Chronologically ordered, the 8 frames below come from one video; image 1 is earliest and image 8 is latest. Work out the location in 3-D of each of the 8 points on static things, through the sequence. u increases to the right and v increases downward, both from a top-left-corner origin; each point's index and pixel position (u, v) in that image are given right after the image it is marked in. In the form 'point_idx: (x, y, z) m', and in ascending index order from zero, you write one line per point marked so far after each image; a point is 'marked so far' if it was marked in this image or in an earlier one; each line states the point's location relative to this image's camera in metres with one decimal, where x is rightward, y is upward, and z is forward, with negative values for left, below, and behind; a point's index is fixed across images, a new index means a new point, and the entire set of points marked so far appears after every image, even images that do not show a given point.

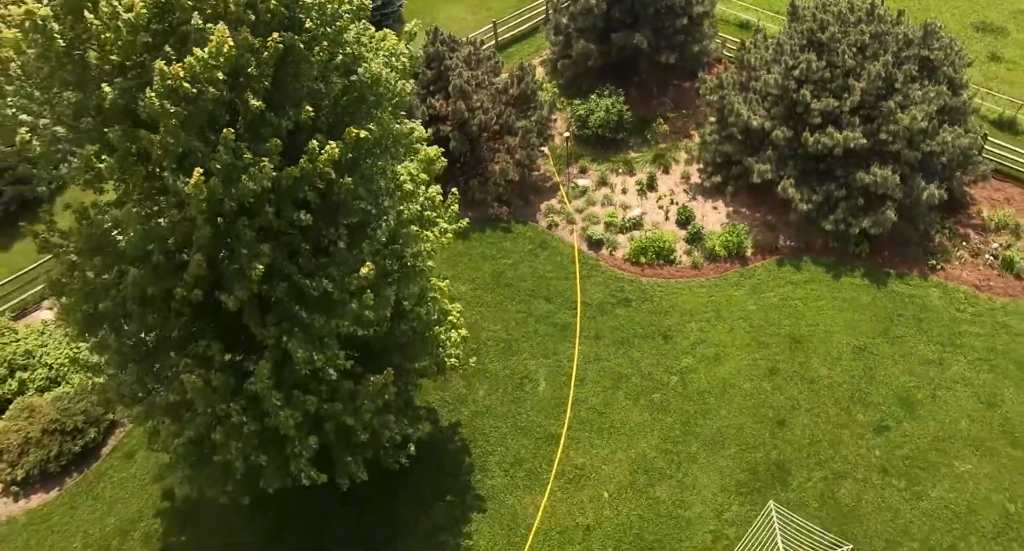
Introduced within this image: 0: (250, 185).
0: (-3.4, +1.3, +9.8) m
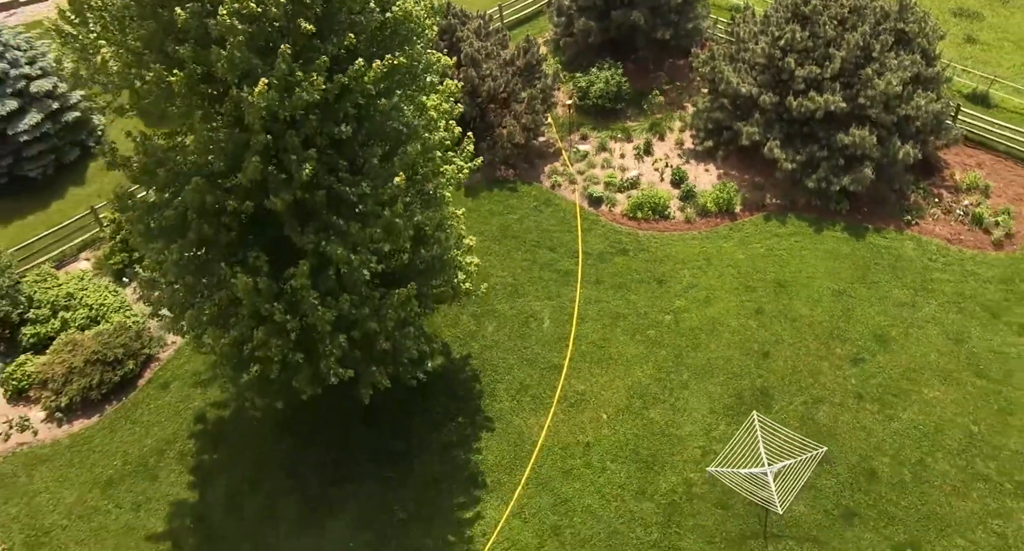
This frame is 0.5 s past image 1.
0: (-3.2, +2.8, +11.3) m
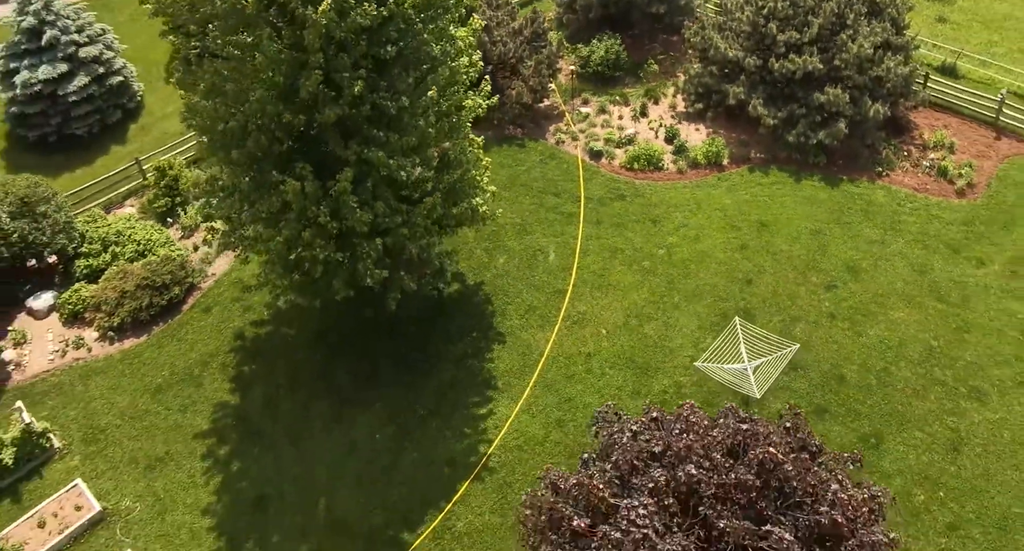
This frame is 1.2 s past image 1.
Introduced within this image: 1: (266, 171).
0: (-2.9, +4.7, +13.4) m
1: (-5.1, +2.2, +15.2) m
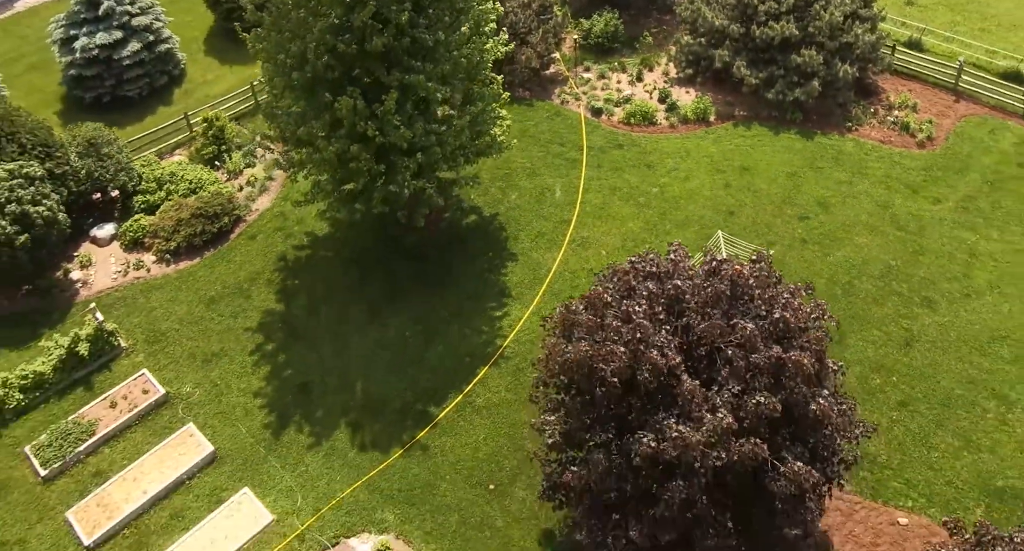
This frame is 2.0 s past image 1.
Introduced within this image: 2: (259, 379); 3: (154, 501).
0: (-2.5, +7.0, +16.2) m
1: (-4.7, +4.4, +17.9) m
2: (-6.7, -2.7, +19.5) m
3: (-8.4, -5.3, +17.3) m
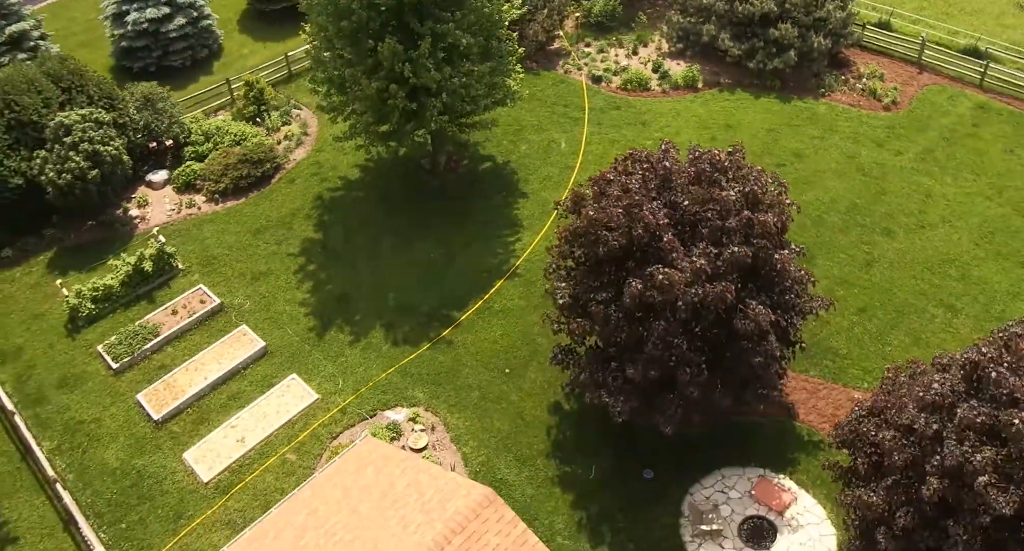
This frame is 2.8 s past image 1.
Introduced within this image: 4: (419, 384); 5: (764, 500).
0: (-2.1, +9.3, +19.2) m
1: (-4.3, +6.7, +20.9) m
2: (-6.3, -0.5, +22.3) m
3: (-8.1, -3.0, +20.0) m
4: (-2.4, -2.9, +19.3) m
5: (+5.7, -5.1, +16.6) m
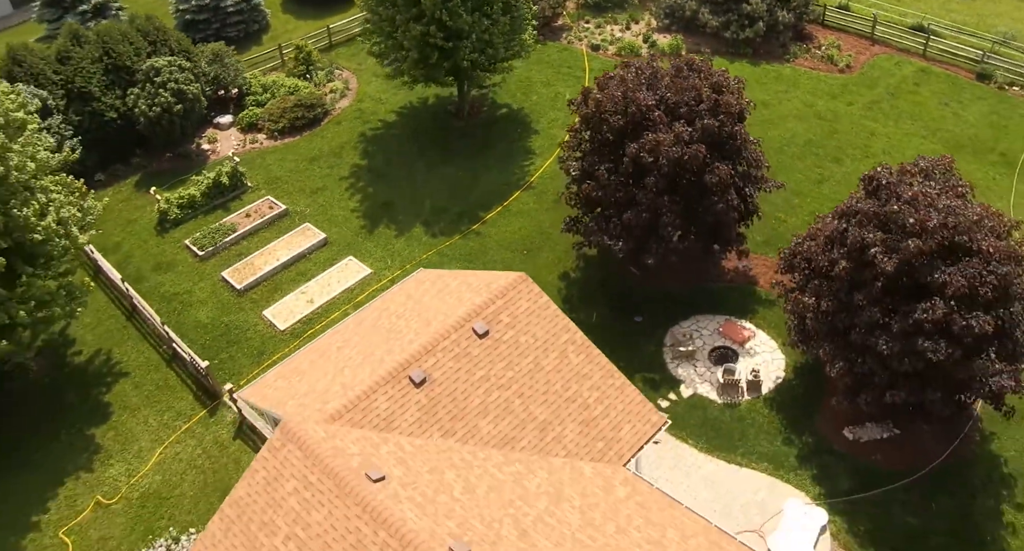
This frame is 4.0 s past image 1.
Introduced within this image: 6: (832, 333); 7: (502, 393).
0: (-1.5, +12.6, +24.3) m
1: (-3.7, +9.9, +25.8) m
2: (-5.8, +2.7, +26.8) m
3: (-7.6, +0.3, +24.4) m
4: (-1.9, +0.4, +23.8) m
5: (+6.2, -1.7, +21.0) m
6: (+7.6, -1.3, +17.5) m
7: (-0.1, -2.4, +15.8) m
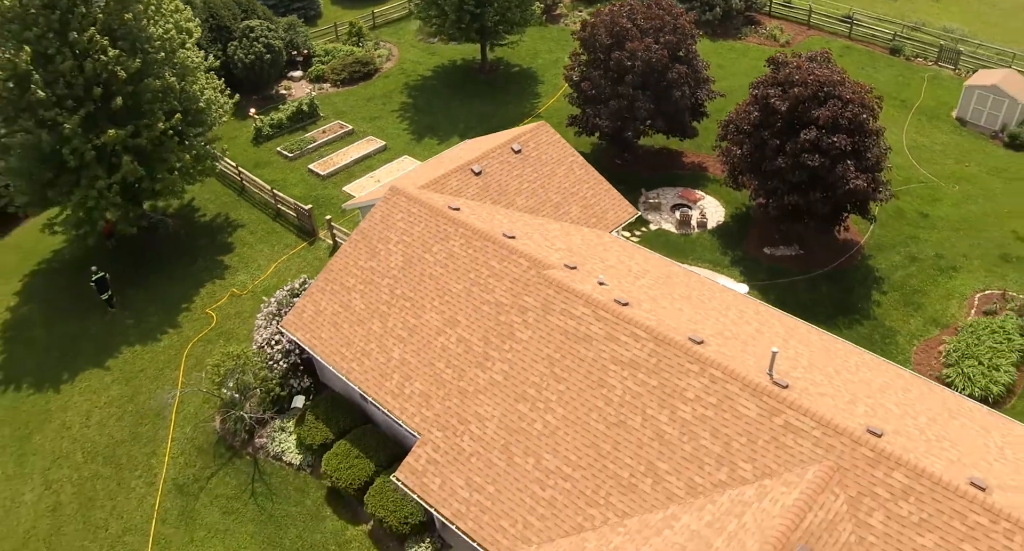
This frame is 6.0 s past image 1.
0: (-0.7, +17.2, +33.2) m
1: (-3.0, +14.5, +34.6) m
2: (-5.2, +7.2, +35.0) m
3: (-6.9, +5.0, +32.4) m
4: (-1.3, +5.1, +31.8) m
5: (+6.8, +3.1, +29.0) m
6: (+8.3, +3.8, +25.5) m
7: (+0.6, +2.9, +23.6) m
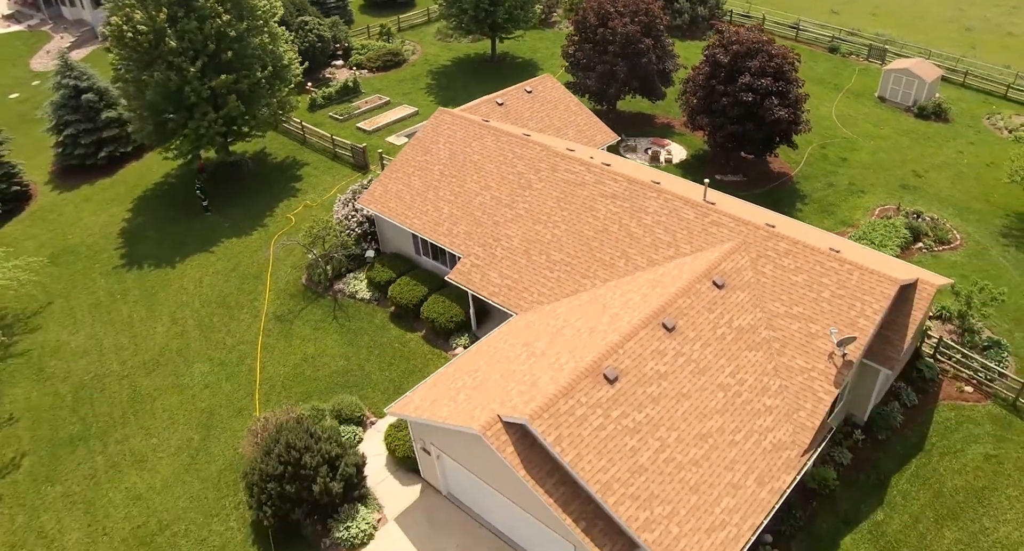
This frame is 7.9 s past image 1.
0: (-0.3, +20.6, +42.2) m
1: (-2.6, +17.7, +43.3) m
2: (-4.8, +10.5, +43.1) m
3: (-6.5, +8.5, +40.4) m
4: (-0.9, +8.6, +39.9) m
5: (+7.3, +6.7, +37.0) m
6: (+8.8, +7.6, +33.6) m
7: (+1.1, +7.0, +31.6) m
